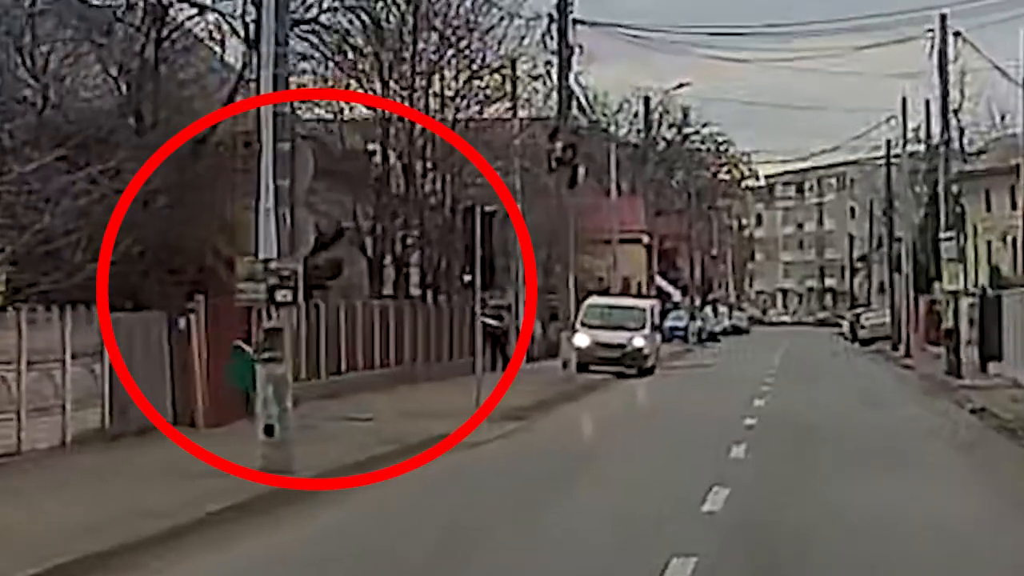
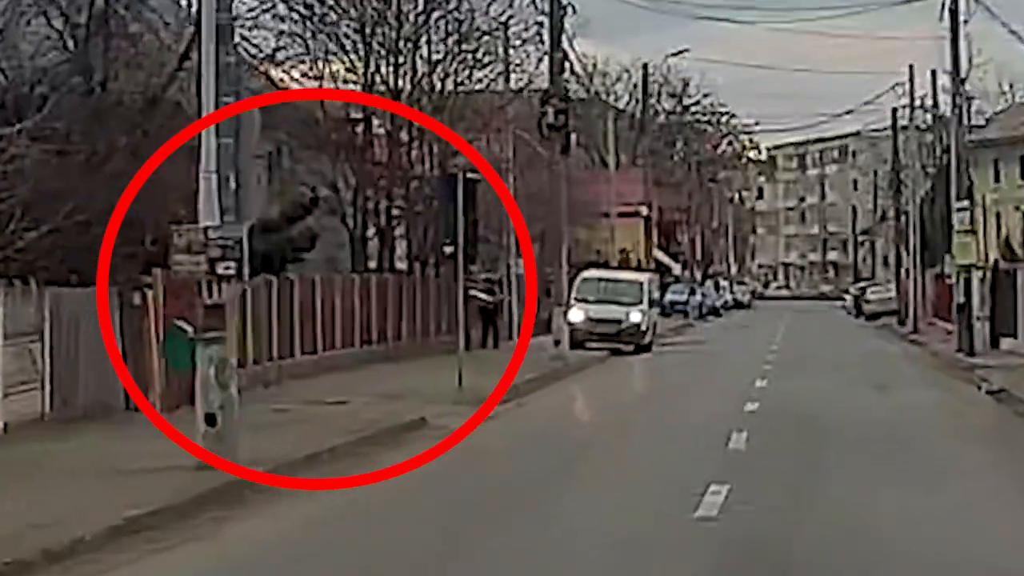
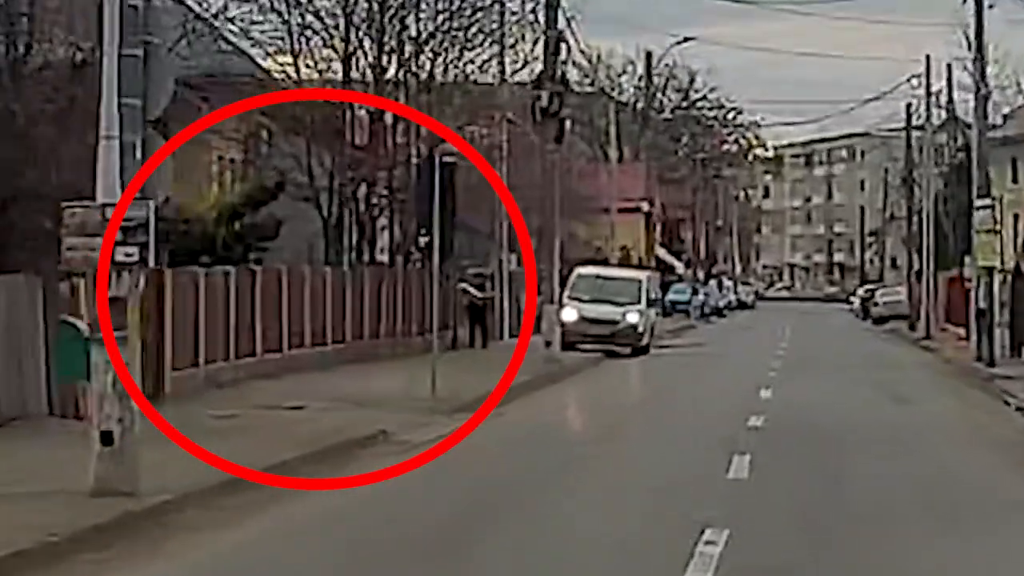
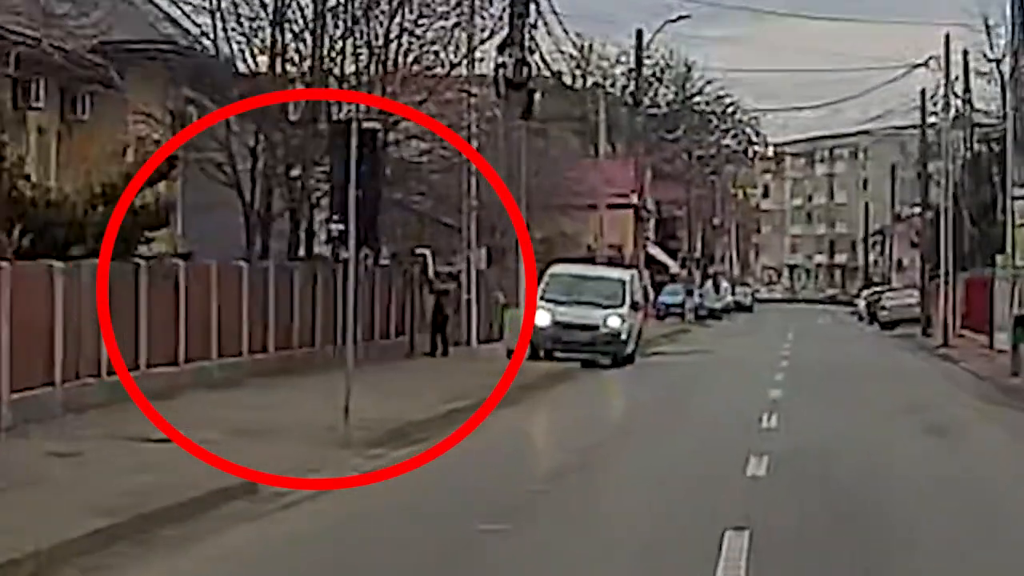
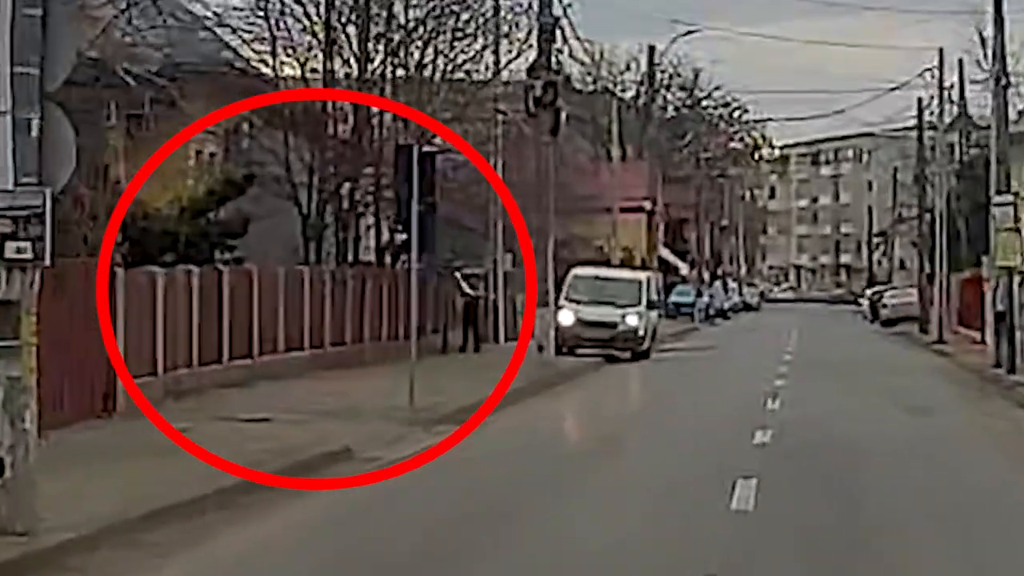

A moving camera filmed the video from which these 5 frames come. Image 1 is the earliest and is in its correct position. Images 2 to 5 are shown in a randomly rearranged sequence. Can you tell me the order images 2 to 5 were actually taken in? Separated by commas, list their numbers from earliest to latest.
2, 3, 5, 4
